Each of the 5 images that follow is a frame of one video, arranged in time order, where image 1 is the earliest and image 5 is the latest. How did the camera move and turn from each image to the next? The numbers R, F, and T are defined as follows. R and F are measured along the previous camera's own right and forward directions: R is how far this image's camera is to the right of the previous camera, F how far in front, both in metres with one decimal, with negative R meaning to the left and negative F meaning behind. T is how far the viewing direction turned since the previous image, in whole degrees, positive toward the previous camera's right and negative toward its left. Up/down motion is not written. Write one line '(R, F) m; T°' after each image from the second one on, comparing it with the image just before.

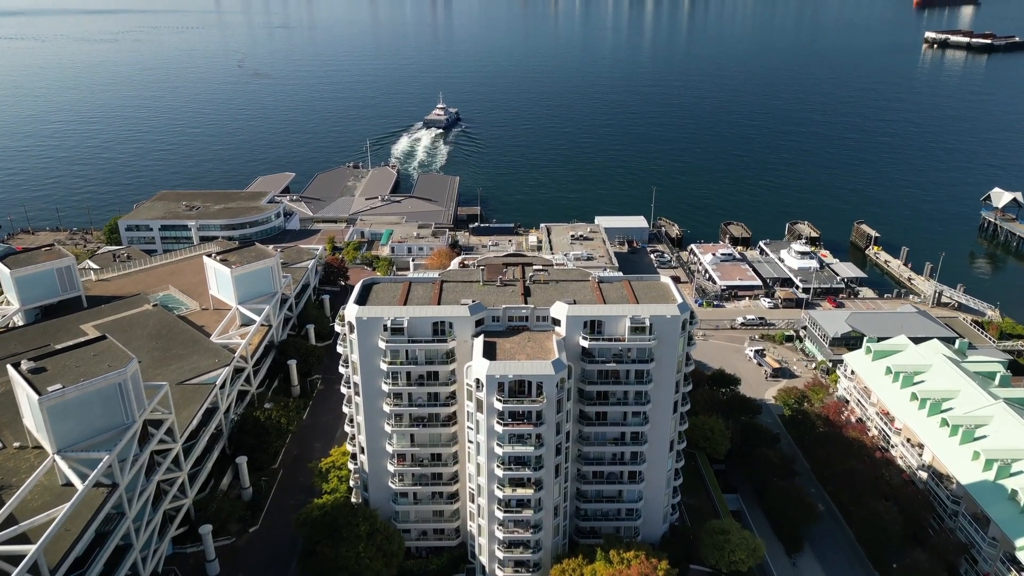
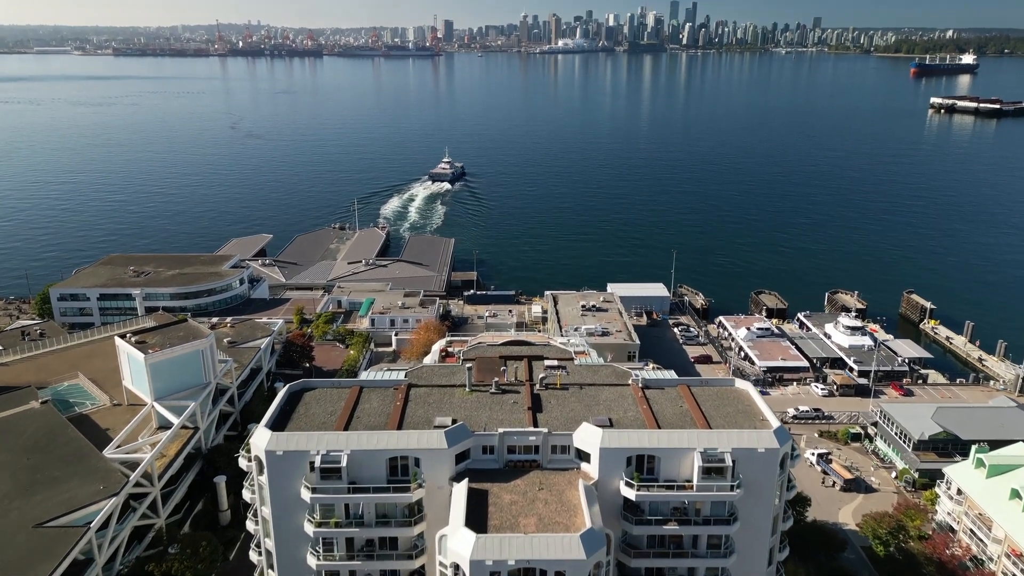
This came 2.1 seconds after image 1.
(-0.1, +11.0) m; 0°
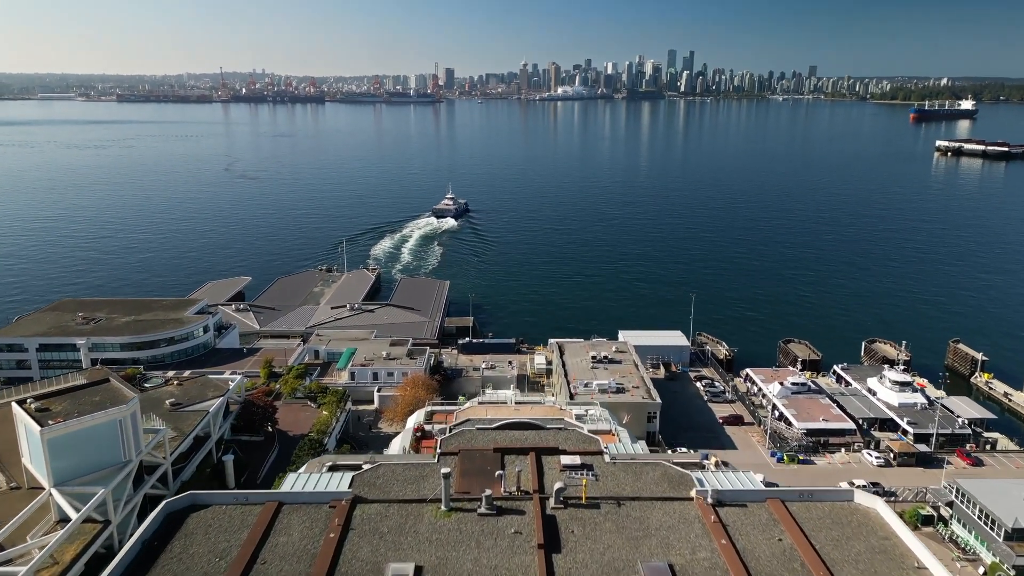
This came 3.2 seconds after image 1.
(0.0, +7.7) m; 0°
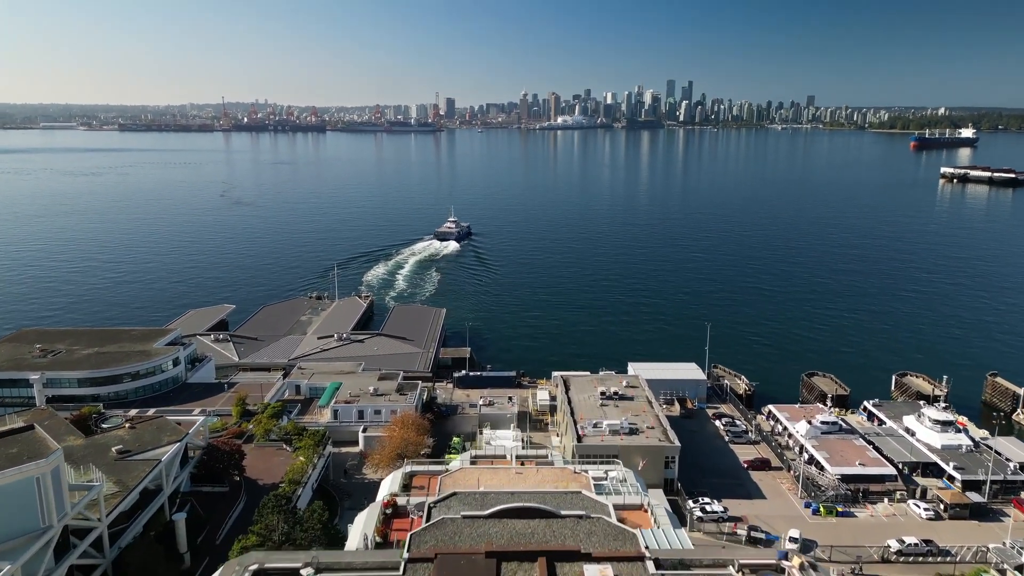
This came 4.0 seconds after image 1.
(0.0, +5.0) m; 0°
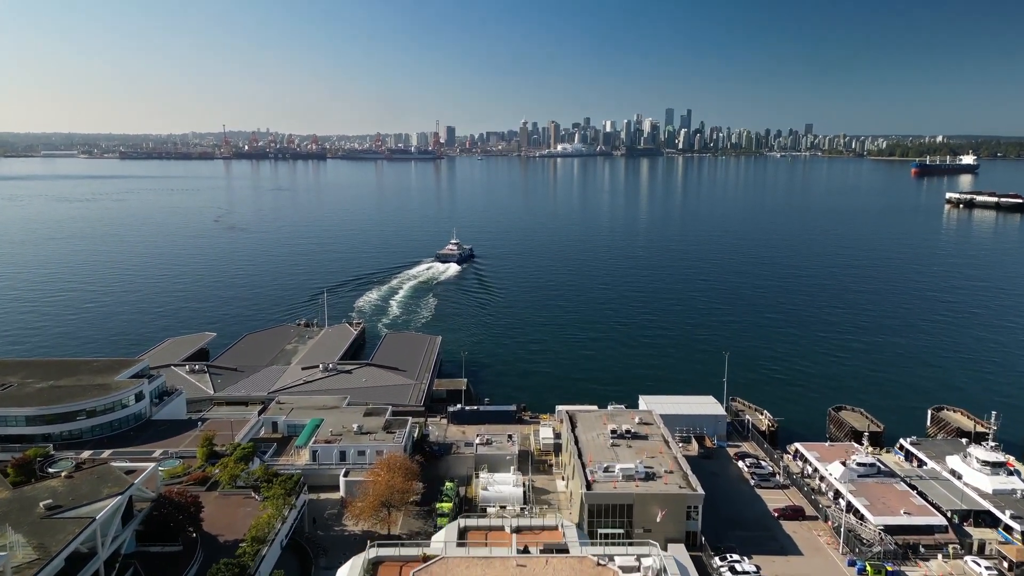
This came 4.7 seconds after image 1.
(0.0, +4.9) m; 0°
